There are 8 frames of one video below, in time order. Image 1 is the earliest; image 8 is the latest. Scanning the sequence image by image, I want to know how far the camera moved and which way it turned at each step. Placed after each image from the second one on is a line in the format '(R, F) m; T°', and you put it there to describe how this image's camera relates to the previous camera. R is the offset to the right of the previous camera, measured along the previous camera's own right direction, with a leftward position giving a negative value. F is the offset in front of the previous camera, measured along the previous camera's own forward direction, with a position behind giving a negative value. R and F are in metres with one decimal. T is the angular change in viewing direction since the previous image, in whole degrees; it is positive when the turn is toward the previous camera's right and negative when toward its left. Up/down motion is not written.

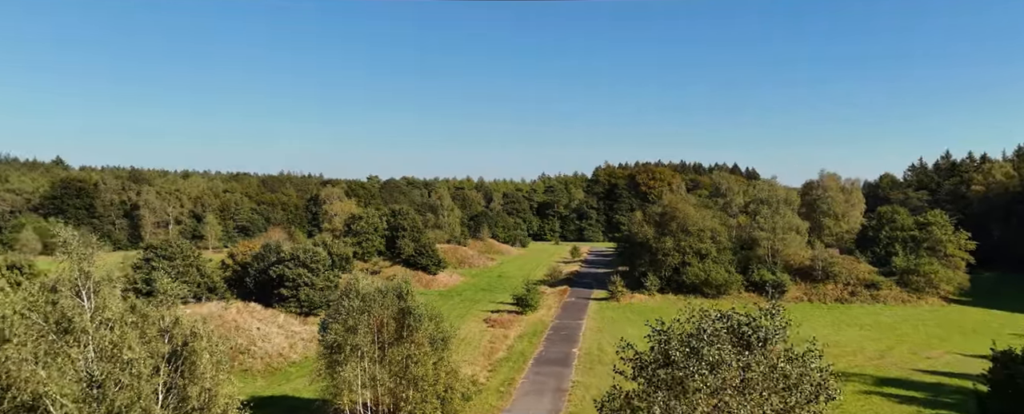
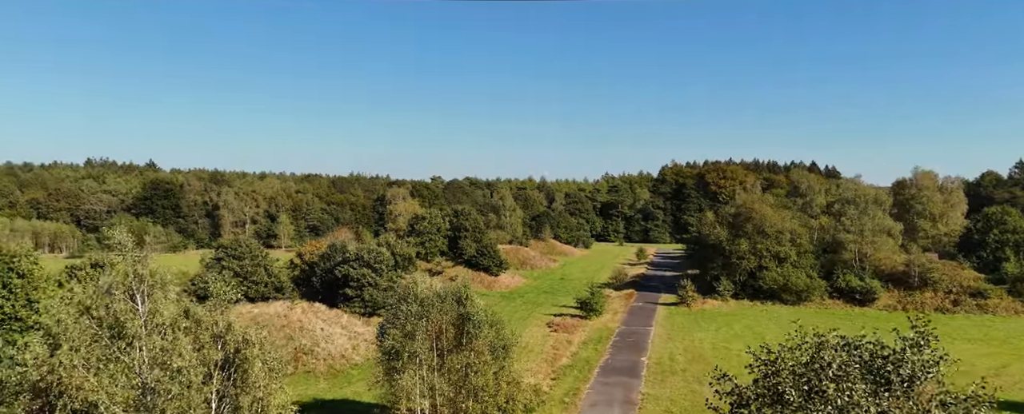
(0.0, +1.2) m; -5°
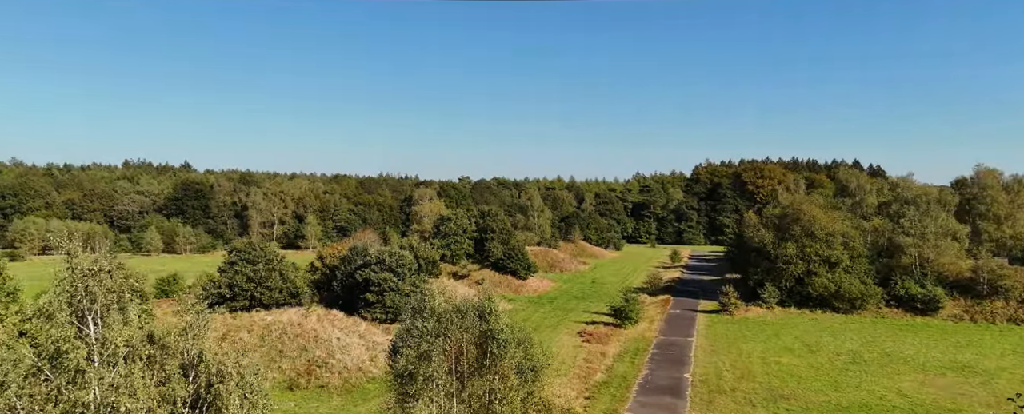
(0.0, +2.3) m; -2°
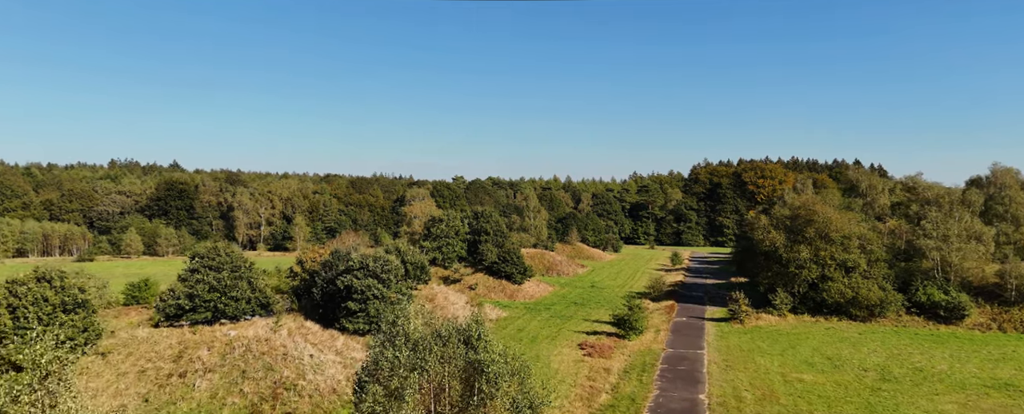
(+0.1, +2.9) m; 0°
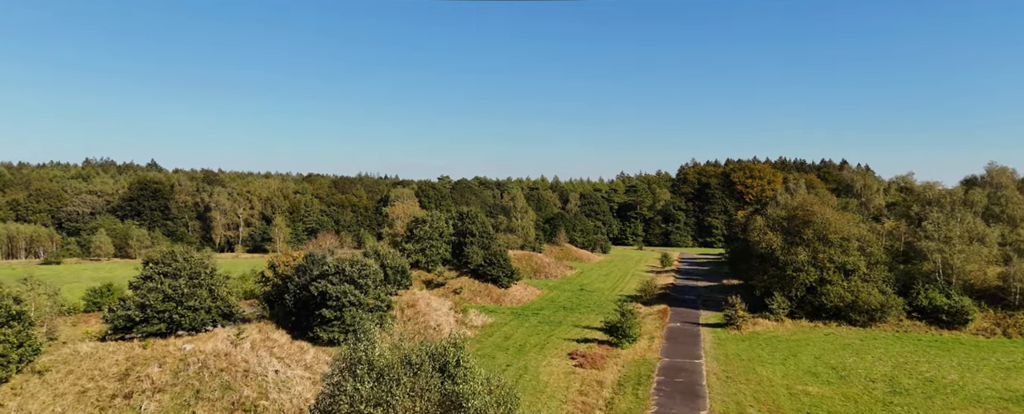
(0.0, +1.9) m; +1°
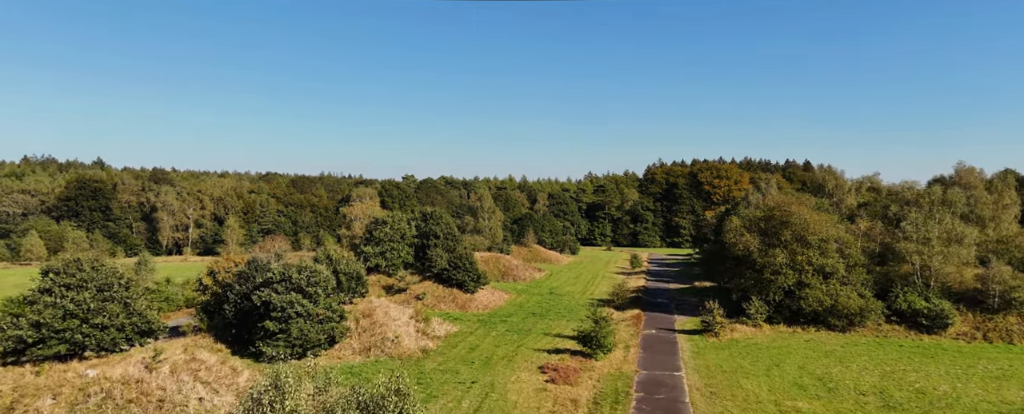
(+0.1, +2.4) m; +3°
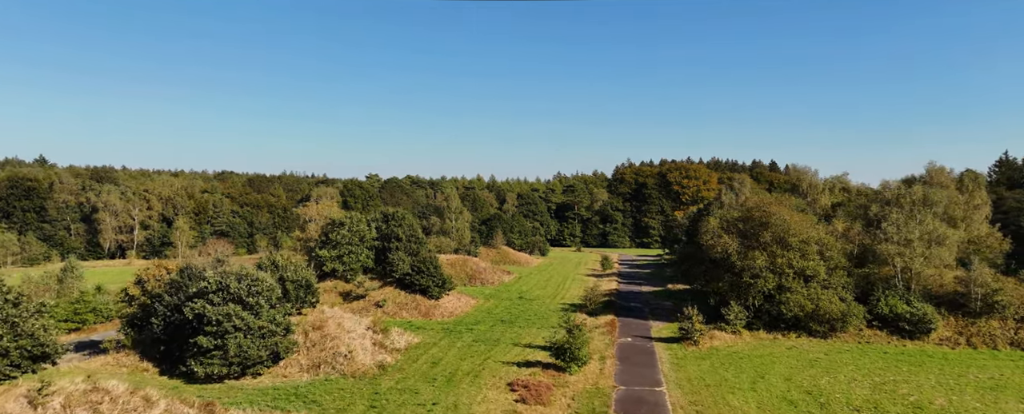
(+0.1, +2.4) m; +3°
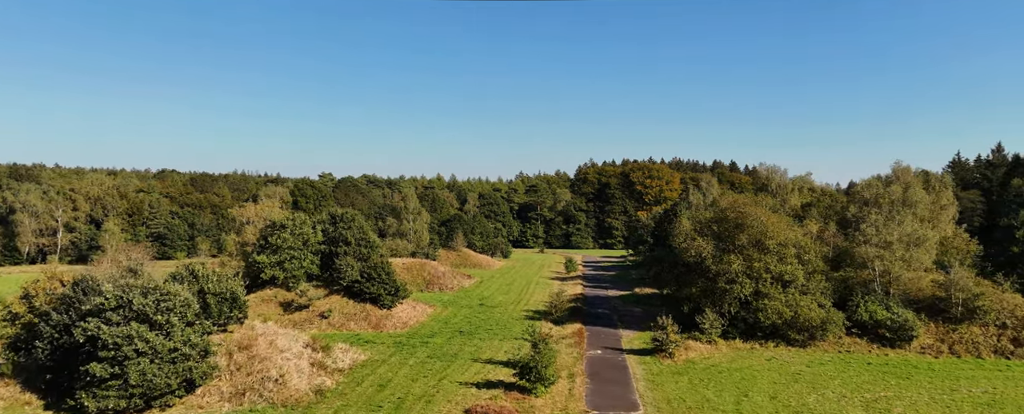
(+0.1, +3.0) m; +3°
